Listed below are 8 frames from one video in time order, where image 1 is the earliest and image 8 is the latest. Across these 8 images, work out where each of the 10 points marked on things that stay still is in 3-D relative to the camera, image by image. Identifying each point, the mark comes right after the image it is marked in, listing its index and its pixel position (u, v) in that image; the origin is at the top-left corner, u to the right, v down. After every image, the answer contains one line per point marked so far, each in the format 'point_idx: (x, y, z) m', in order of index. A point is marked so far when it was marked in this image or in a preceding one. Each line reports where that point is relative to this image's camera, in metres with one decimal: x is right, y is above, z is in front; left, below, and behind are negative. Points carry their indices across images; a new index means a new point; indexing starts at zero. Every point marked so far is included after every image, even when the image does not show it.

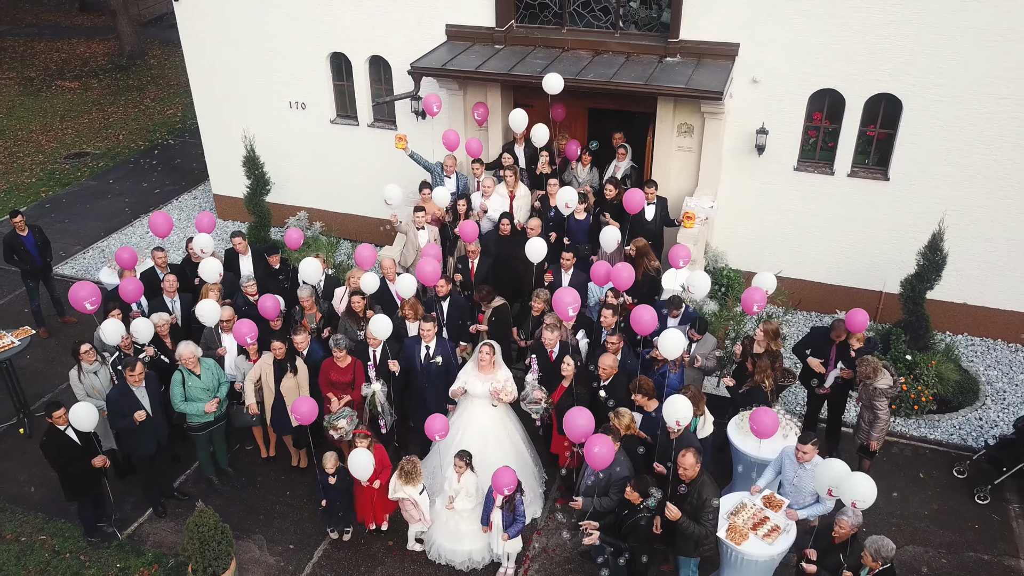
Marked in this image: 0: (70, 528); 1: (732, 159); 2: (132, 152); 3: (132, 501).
0: (-2.3, -1.3, +7.4) m
1: (+1.5, +0.9, +9.5) m
2: (-4.4, +1.6, +16.1) m
3: (-2.1, -1.2, +7.7) m
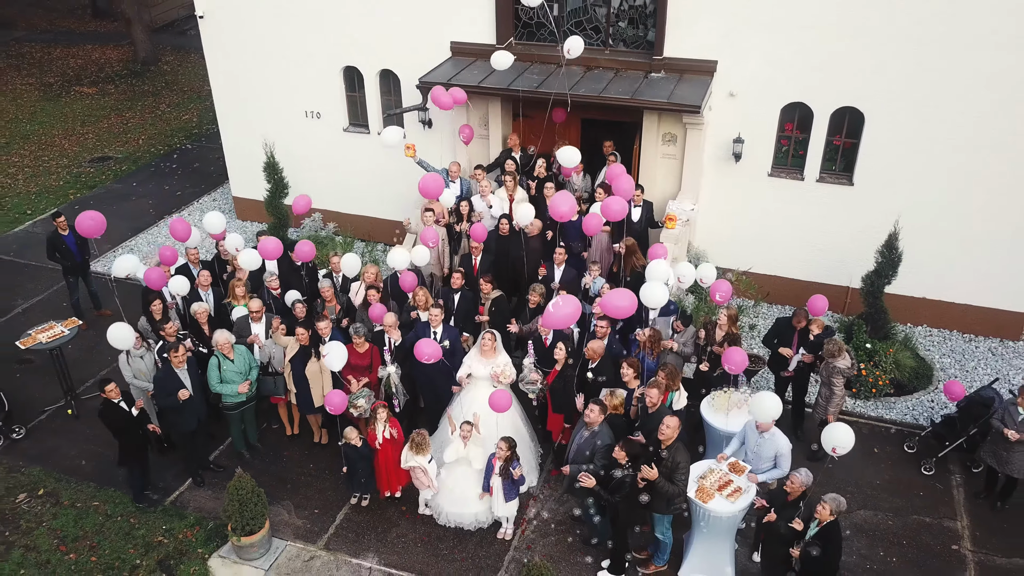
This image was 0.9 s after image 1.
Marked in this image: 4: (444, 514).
0: (-2.3, -1.2, +8.3) m
1: (+1.5, +0.9, +10.5) m
2: (-4.4, +1.6, +17.0) m
3: (-2.1, -1.1, +8.6) m
4: (-0.4, -1.2, +7.6) m
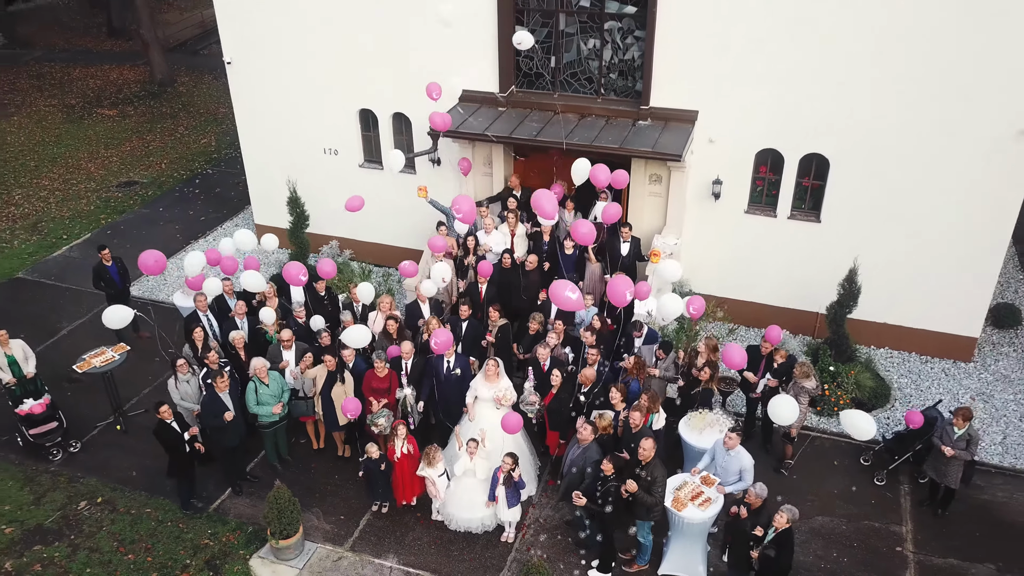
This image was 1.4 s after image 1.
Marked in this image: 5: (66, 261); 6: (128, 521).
0: (-2.3, -1.5, +9.5) m
1: (+1.5, +0.7, +11.6) m
2: (-4.4, +1.4, +18.2) m
3: (-2.1, -1.3, +9.7) m
4: (-0.4, -1.5, +8.8) m
5: (-4.6, +0.3, +14.6) m
6: (-2.5, -1.5, +9.2) m
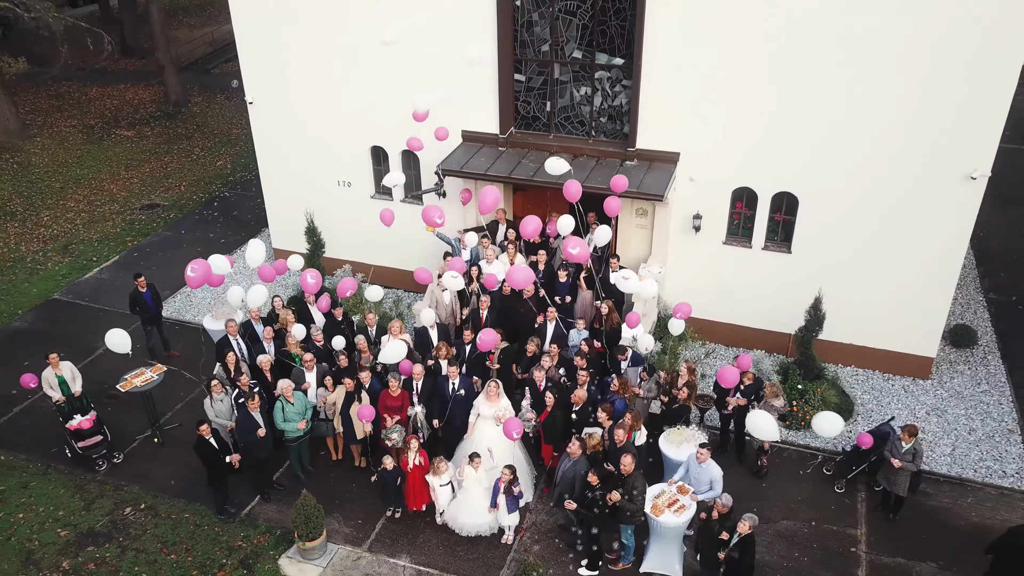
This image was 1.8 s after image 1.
0: (-2.3, -1.7, +10.6) m
1: (+1.5, +0.5, +12.7) m
2: (-4.4, +1.2, +19.3) m
3: (-2.1, -1.6, +10.8) m
4: (-0.4, -1.7, +9.9) m
5: (-4.6, +0.1, +15.8) m
6: (-2.5, -1.8, +10.4) m
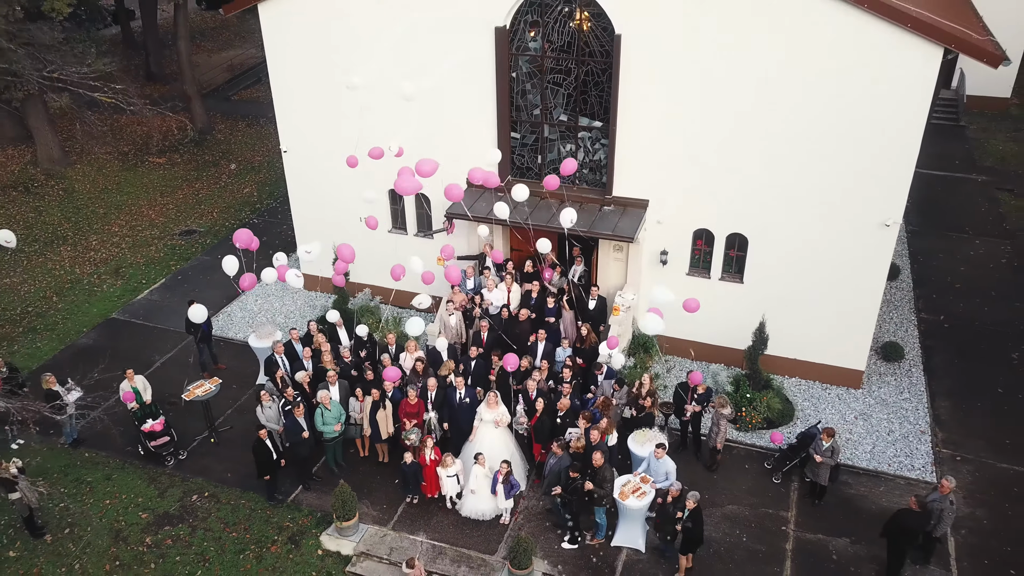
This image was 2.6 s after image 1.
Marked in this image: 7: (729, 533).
0: (-2.4, -1.9, +12.9) m
1: (+1.5, +0.2, +15.1) m
2: (-4.4, +0.9, +21.6) m
3: (-2.1, -1.8, +13.2) m
4: (-0.4, -1.9, +12.3) m
5: (-4.7, -0.2, +18.1) m
6: (-2.6, -2.0, +12.7) m
7: (+1.9, -2.1, +12.0) m
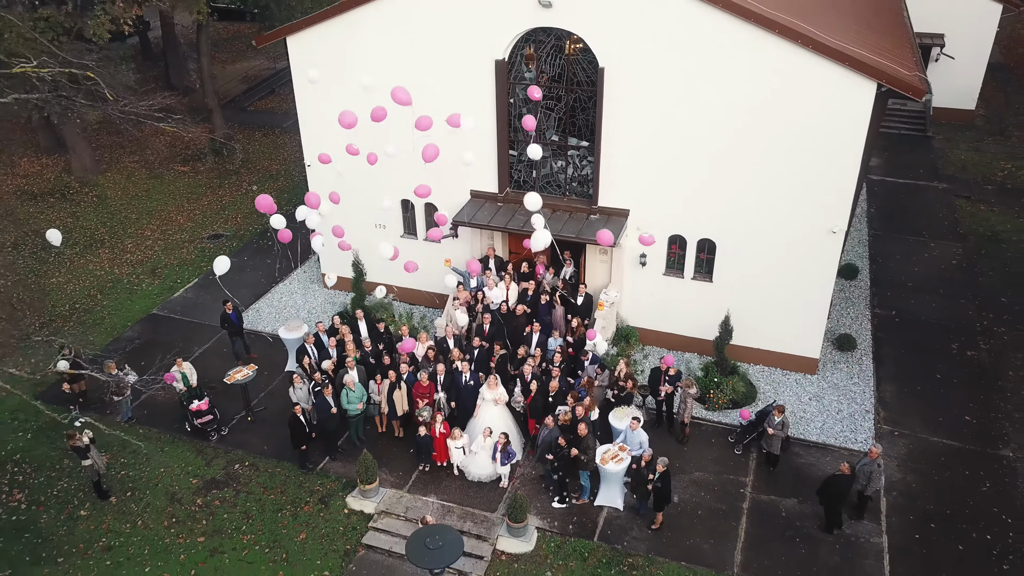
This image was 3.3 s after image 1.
0: (-2.4, -1.9, +15.0) m
1: (+1.4, +0.3, +17.2) m
2: (-4.4, +0.9, +23.7) m
3: (-2.1, -1.8, +15.3) m
4: (-0.4, -1.9, +14.4) m
5: (-4.7, -0.2, +20.2) m
6: (-2.6, -2.0, +14.8) m
7: (+1.9, -2.1, +14.1) m
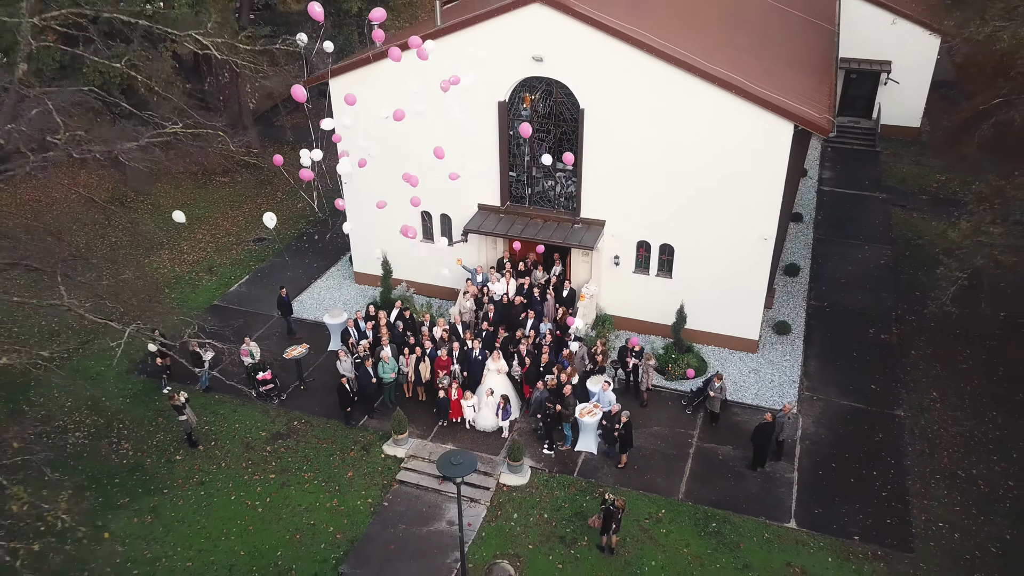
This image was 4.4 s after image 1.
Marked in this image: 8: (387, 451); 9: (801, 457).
0: (-2.4, -1.8, +19.2) m
1: (+1.4, +0.3, +21.3) m
2: (-4.4, +1.0, +27.9) m
3: (-2.1, -1.7, +19.4) m
4: (-0.4, -1.8, +18.5) m
5: (-4.7, -0.1, +24.3) m
6: (-2.6, -1.9, +18.9) m
7: (+1.8, -2.0, +18.2) m
8: (-1.6, -2.1, +18.3) m
9: (+3.7, -2.2, +17.8) m
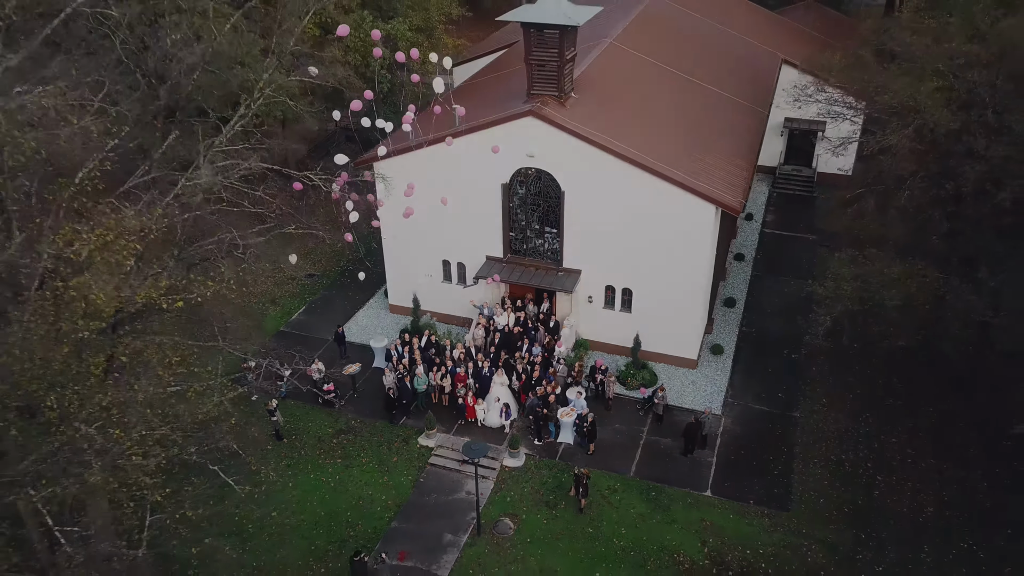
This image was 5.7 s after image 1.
0: (-2.4, -2.5, +26.1) m
1: (+1.4, -0.3, +28.2) m
2: (-4.4, +0.4, +34.7) m
3: (-2.1, -2.4, +26.3) m
4: (-0.4, -2.5, +25.4) m
5: (-4.7, -0.7, +31.2) m
6: (-2.6, -2.6, +25.8) m
7: (+1.8, -2.7, +25.1) m
8: (-1.6, -2.8, +25.2) m
9: (+3.7, -2.8, +24.7) m
